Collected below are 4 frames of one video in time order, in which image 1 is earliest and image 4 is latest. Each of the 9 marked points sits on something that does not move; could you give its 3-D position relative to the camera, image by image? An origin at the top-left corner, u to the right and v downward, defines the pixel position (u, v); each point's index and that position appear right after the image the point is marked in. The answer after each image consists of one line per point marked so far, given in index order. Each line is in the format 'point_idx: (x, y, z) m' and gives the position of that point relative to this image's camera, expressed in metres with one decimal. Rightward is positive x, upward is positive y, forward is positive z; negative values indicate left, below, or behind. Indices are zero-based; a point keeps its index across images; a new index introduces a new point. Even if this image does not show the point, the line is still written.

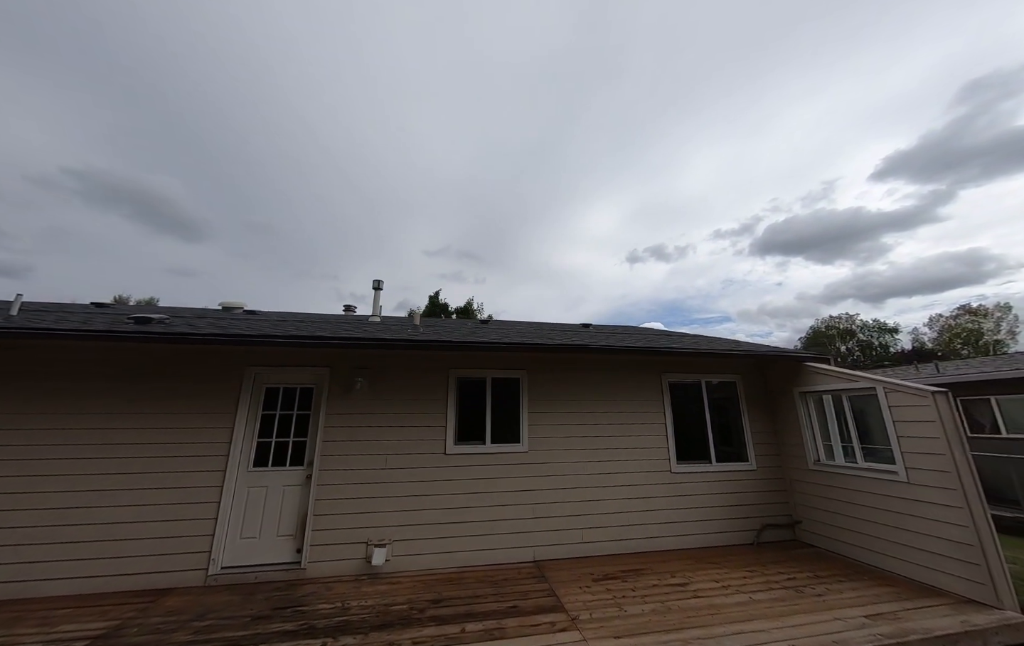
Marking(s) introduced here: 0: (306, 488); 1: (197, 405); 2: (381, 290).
0: (-2.2, -1.7, +3.9) m
1: (-3.3, -0.9, +3.9) m
2: (-2.7, +0.6, +7.4) m
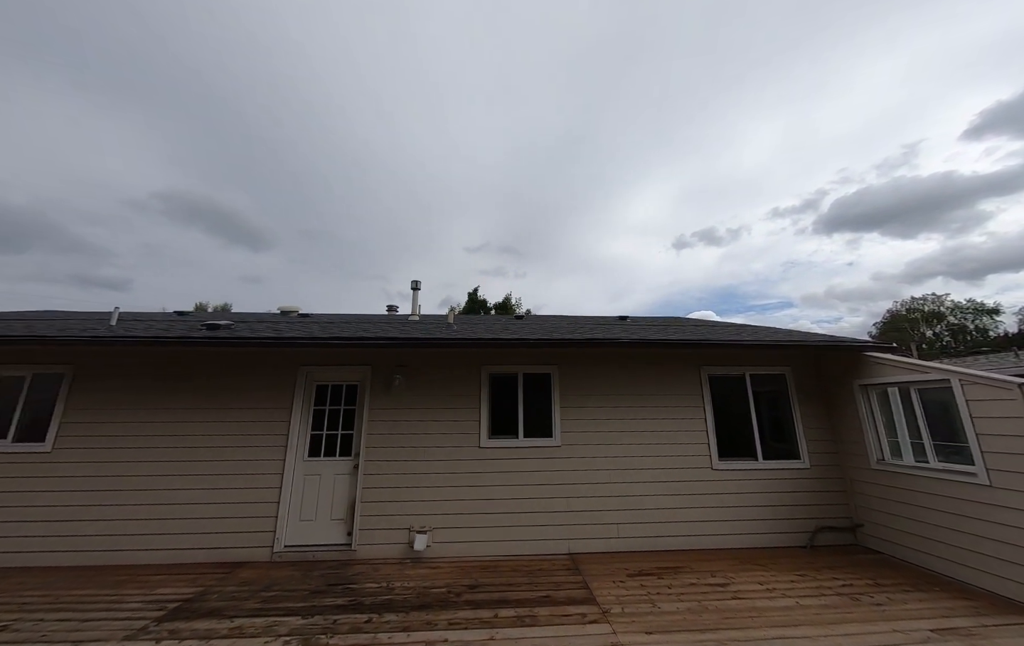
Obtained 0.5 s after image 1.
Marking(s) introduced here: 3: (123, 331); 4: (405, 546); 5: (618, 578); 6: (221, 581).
0: (-1.8, -1.8, +4.3) m
1: (-3.0, -0.9, +4.4) m
2: (-2.0, +0.7, +7.7) m
3: (-4.5, -0.1, +4.3) m
4: (-1.2, -2.4, +4.1) m
5: (+1.0, -2.4, +3.4) m
6: (-2.7, -2.4, +3.5) m
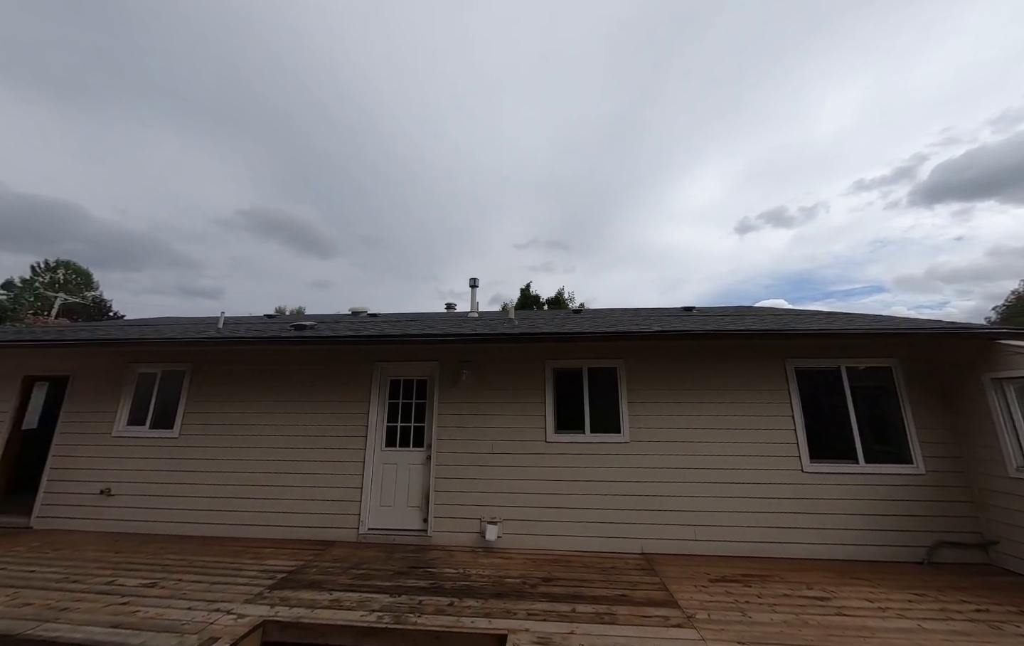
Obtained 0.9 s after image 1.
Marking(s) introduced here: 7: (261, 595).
0: (-1.0, -1.7, +4.5) m
1: (-2.2, -0.9, +4.7) m
2: (-0.8, +0.8, +7.8) m
3: (-3.7, -0.1, +4.9) m
4: (-0.4, -2.4, +4.2) m
5: (+1.7, -2.3, +3.3) m
6: (-2.0, -2.4, +3.8) m
7: (-2.1, -2.3, +3.1) m
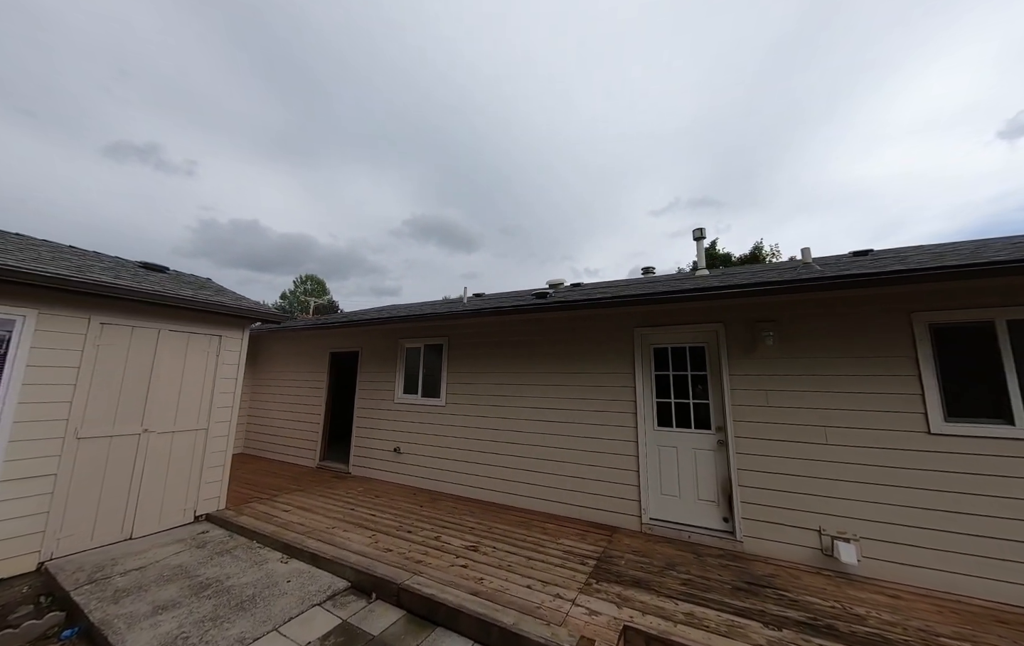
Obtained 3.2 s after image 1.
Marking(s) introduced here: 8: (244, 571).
0: (+2.0, -1.3, +3.6) m
1: (+1.0, -0.5, +4.2) m
2: (+3.4, +1.5, +6.5) m
3: (-0.4, +0.2, +4.9) m
4: (+2.6, -1.9, +3.1) m
5: (+4.1, -1.8, +1.5) m
6: (+0.9, -2.1, +3.4) m
7: (+0.6, -1.9, +2.7) m
8: (-2.2, -2.0, +3.0) m
